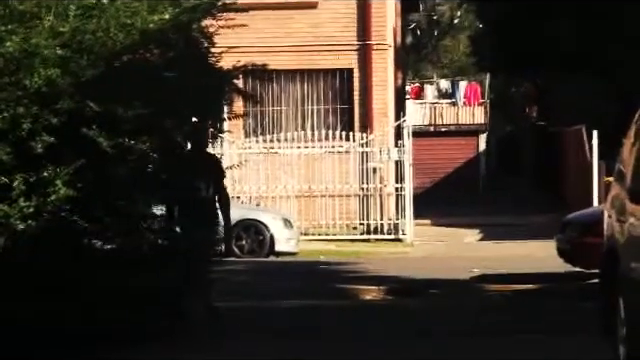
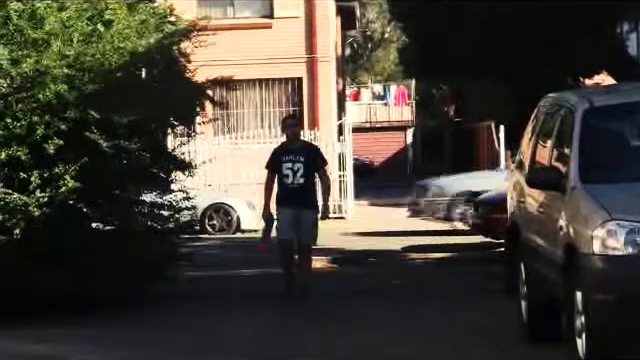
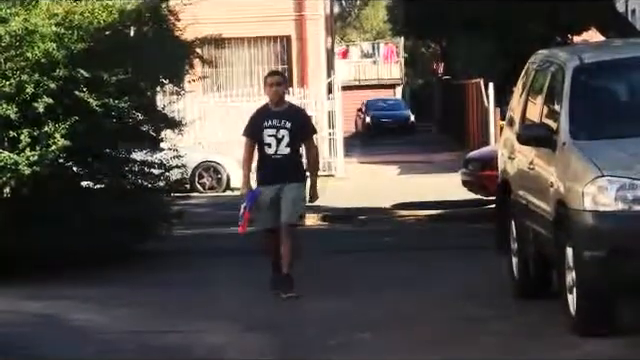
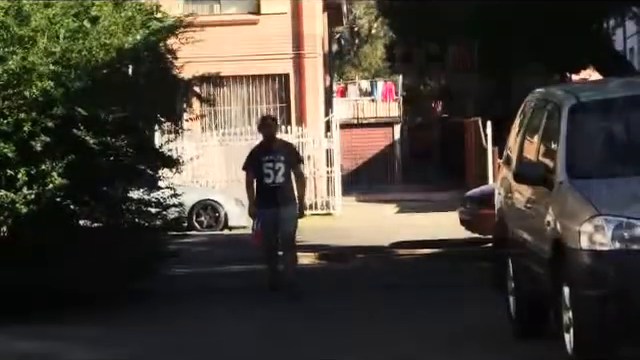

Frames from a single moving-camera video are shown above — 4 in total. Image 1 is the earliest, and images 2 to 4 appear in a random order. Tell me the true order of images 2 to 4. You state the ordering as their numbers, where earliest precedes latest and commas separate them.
4, 2, 3
